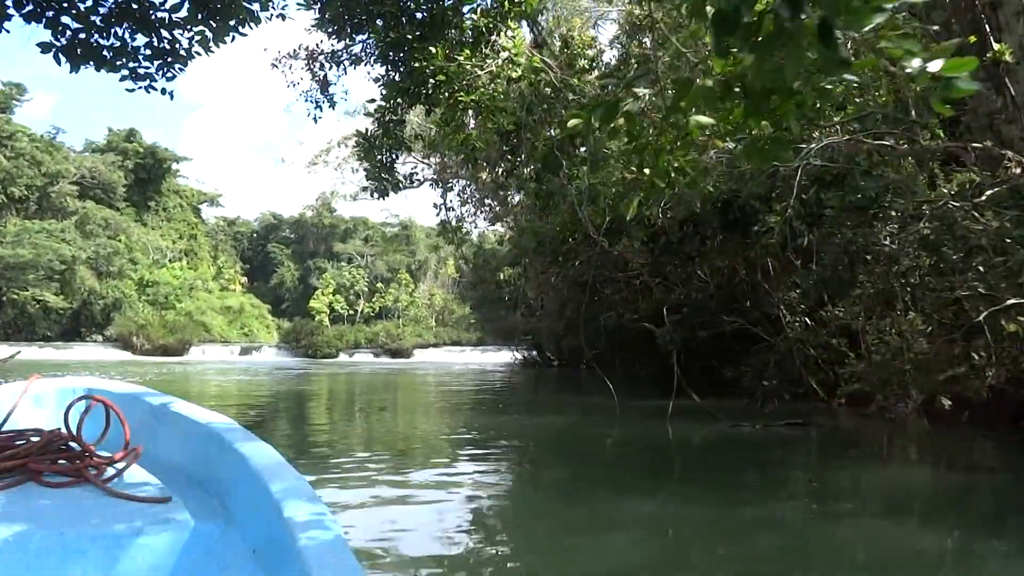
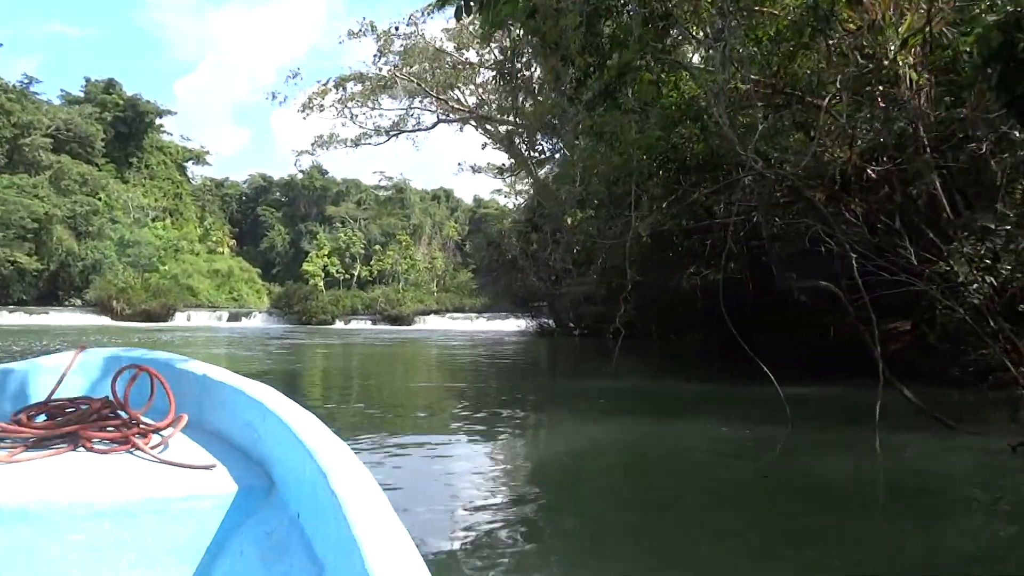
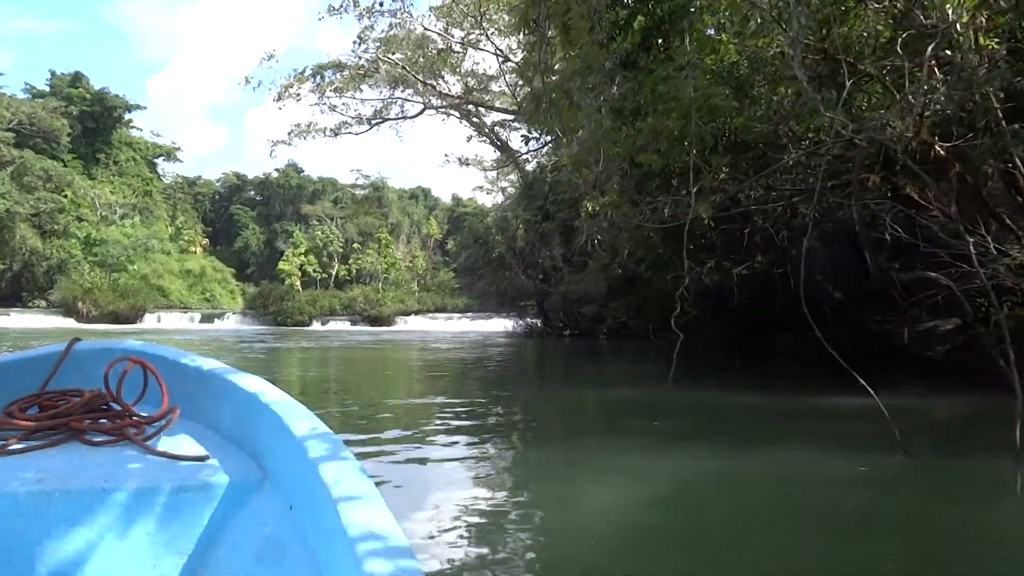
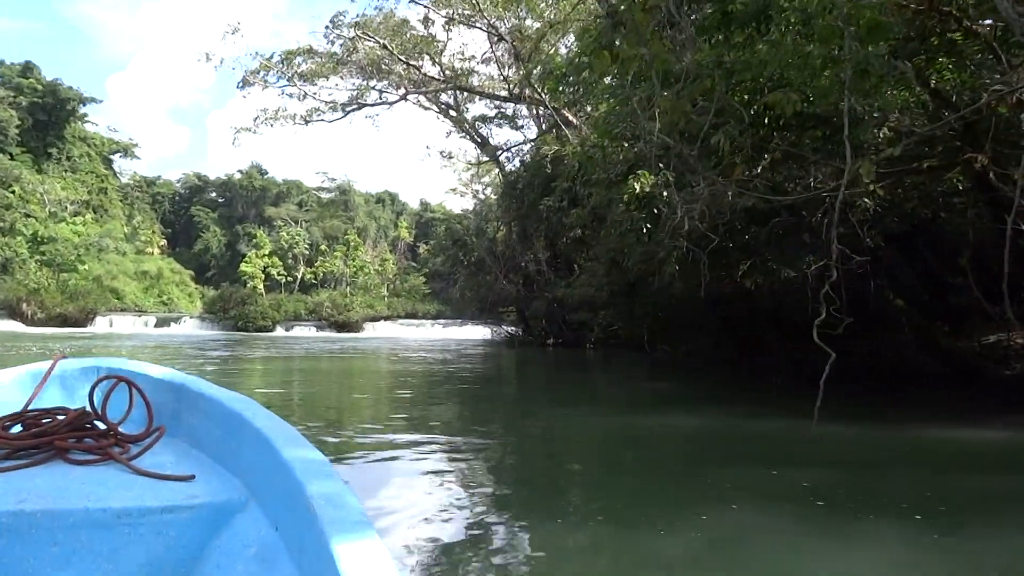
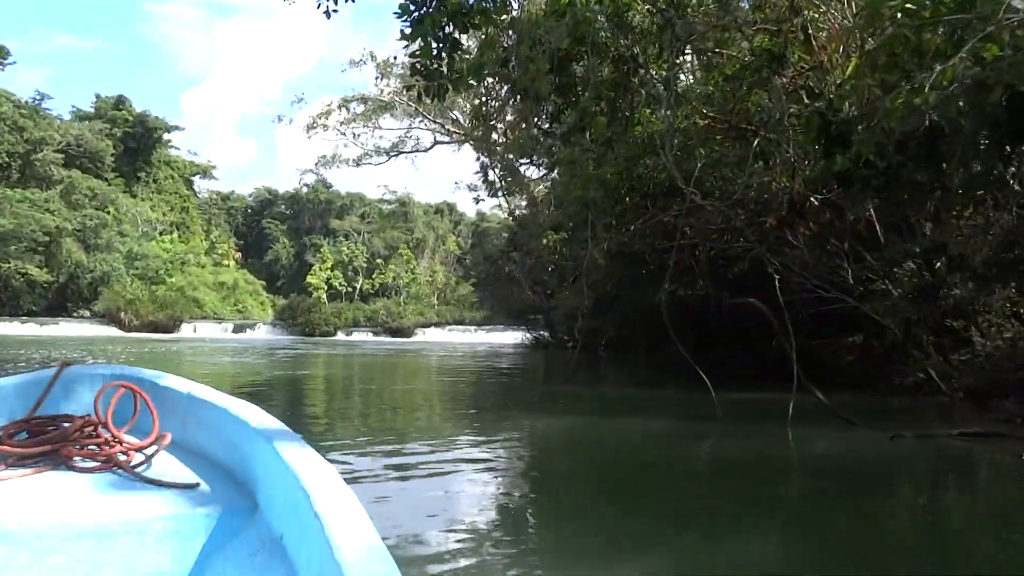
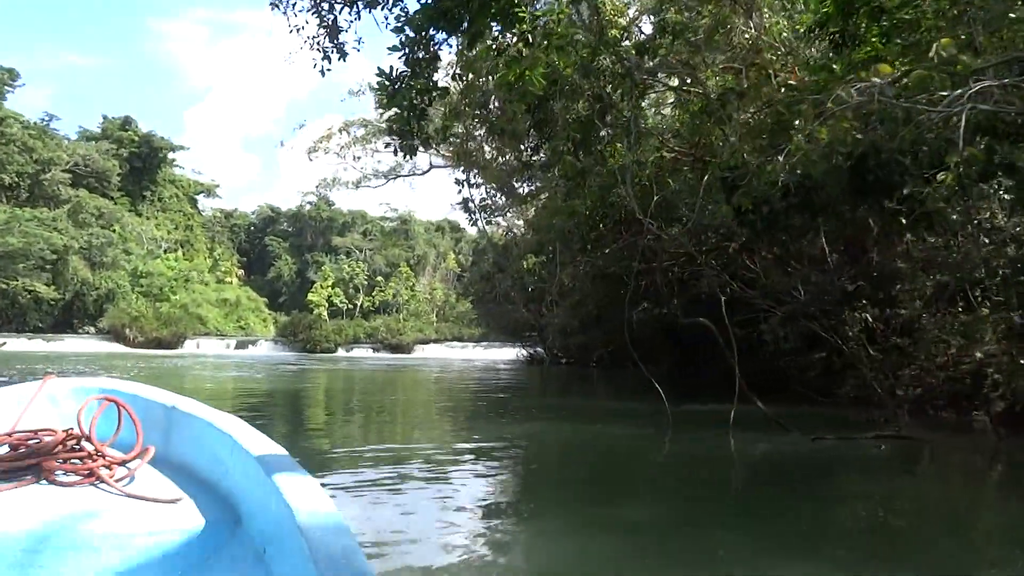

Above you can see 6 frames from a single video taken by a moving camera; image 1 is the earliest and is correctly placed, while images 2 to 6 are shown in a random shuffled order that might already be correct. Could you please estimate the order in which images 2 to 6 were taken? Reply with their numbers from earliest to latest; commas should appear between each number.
6, 5, 2, 3, 4
